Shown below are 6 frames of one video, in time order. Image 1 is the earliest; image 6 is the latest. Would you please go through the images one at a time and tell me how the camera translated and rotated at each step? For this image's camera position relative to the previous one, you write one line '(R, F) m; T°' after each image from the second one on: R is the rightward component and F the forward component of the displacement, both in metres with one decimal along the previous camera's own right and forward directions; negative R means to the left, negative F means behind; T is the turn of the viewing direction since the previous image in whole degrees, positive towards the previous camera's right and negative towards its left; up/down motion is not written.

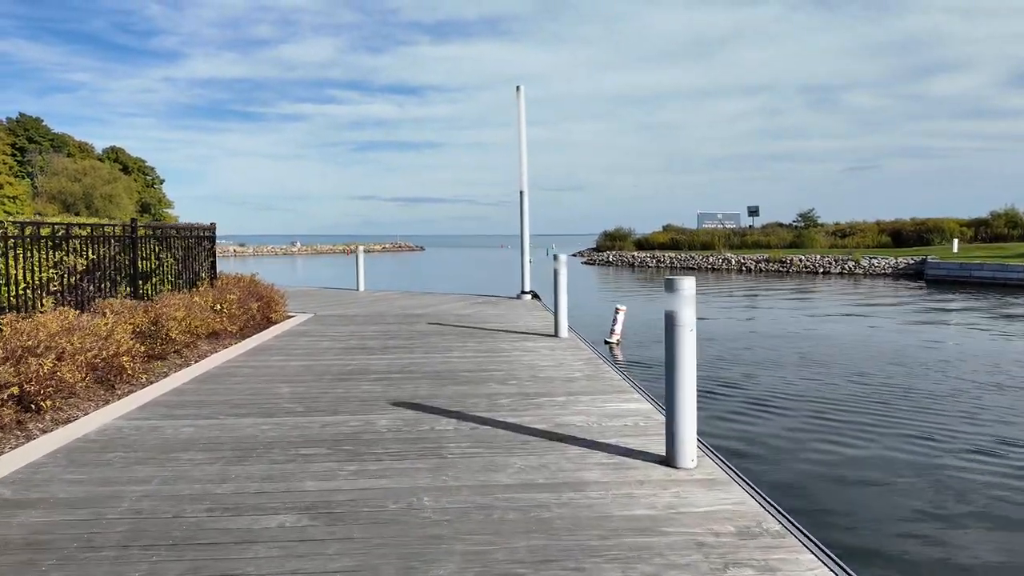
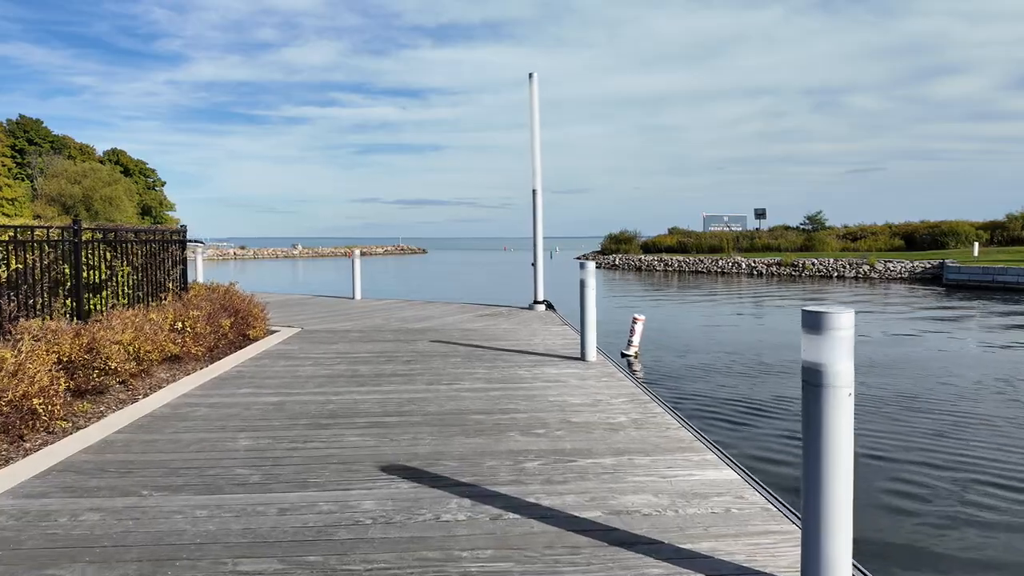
(-0.1, +1.1) m; 0°
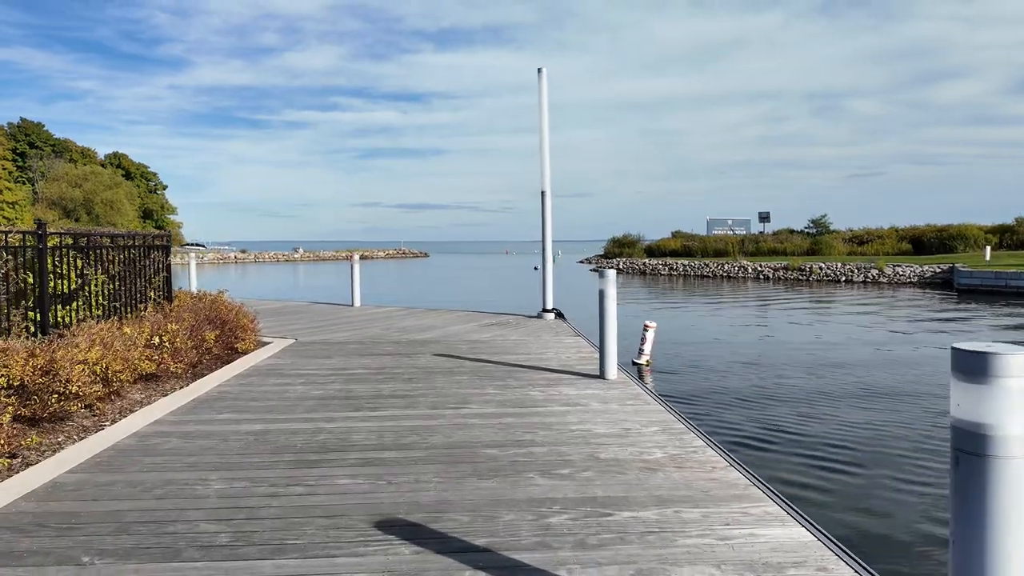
(-0.1, +0.5) m; 0°
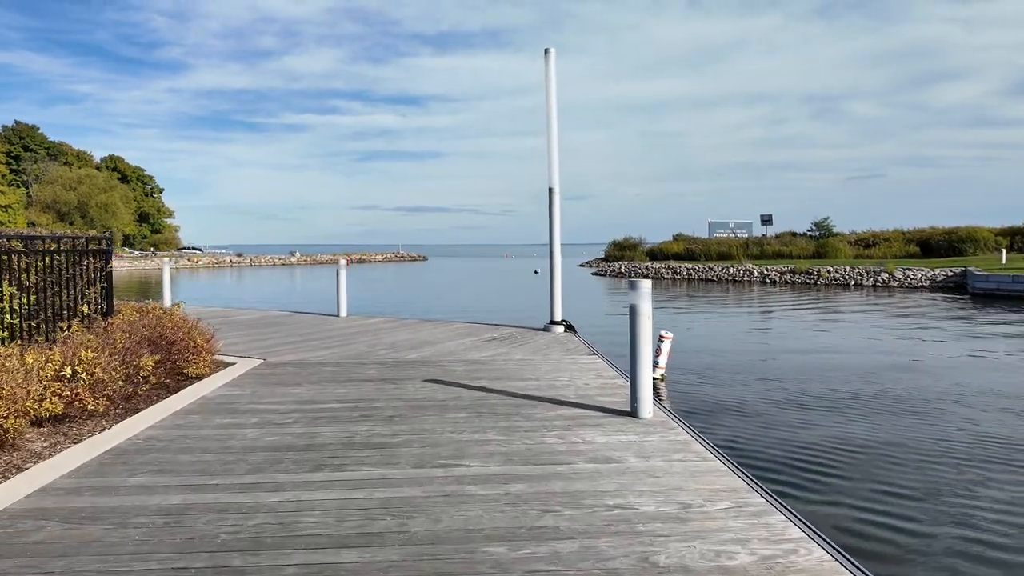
(-0.1, +1.1) m; 0°
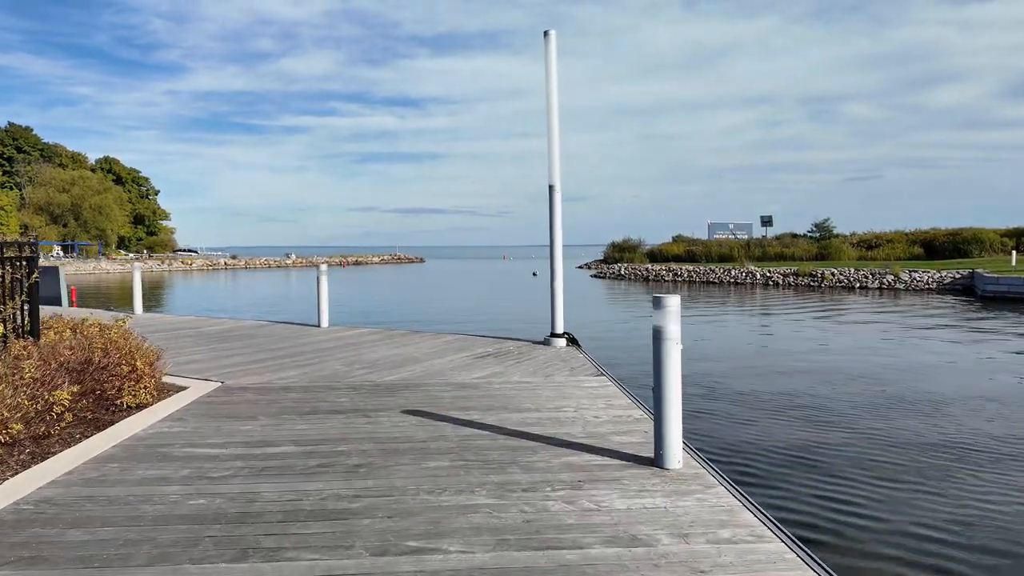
(0.0, +0.9) m; 0°
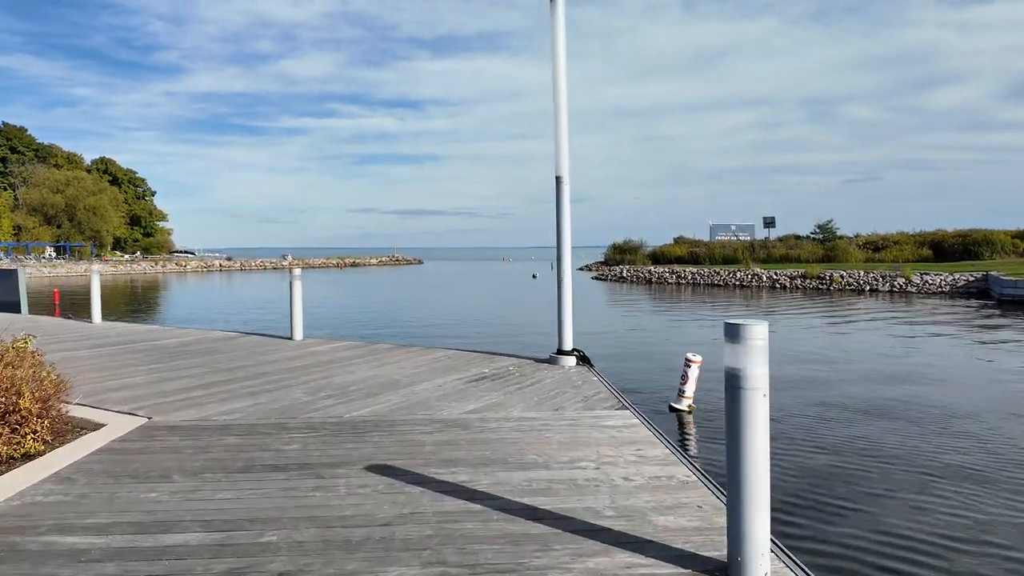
(0.0, +1.1) m; 0°
